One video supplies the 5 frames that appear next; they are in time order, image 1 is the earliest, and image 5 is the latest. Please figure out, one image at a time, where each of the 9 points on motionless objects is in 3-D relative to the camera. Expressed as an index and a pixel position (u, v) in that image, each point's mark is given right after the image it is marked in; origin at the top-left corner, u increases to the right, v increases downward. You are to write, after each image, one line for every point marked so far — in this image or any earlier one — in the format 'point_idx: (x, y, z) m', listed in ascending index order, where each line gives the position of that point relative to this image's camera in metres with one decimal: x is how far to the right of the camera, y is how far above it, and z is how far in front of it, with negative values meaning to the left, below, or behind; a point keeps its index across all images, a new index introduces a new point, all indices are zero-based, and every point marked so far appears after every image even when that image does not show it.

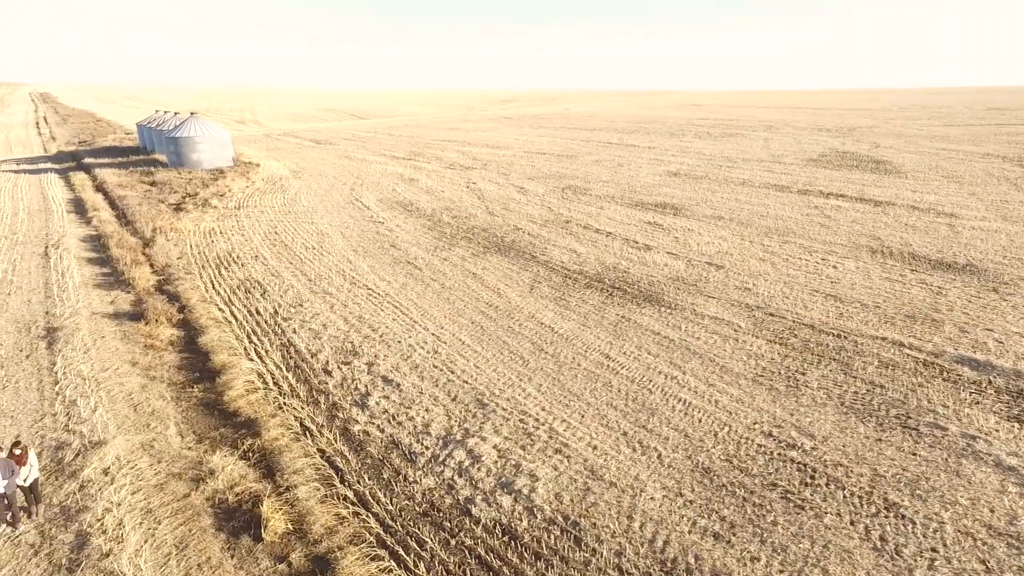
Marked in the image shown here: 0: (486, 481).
0: (-0.3, -2.1, +6.8) m
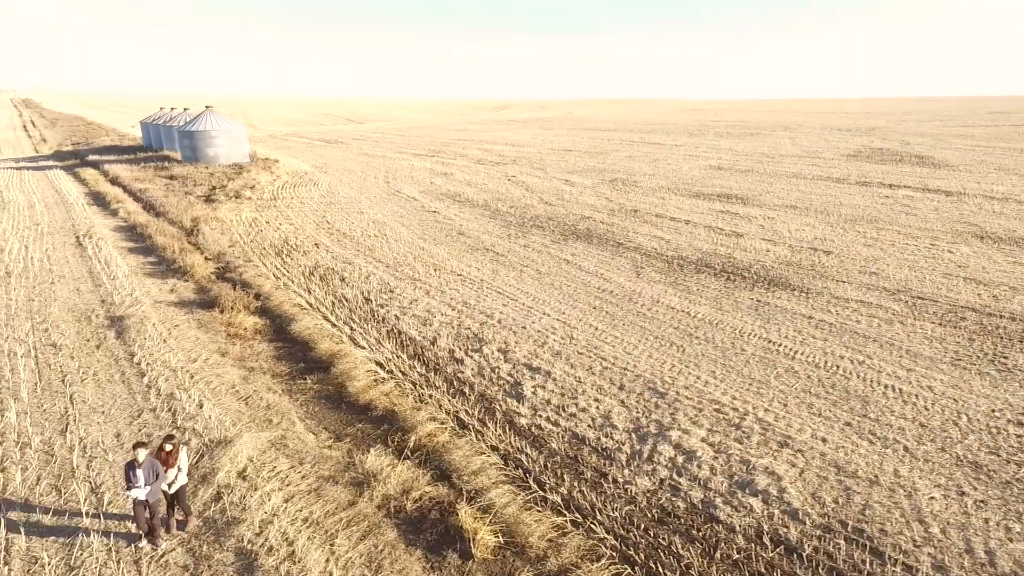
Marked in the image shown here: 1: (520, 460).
0: (+1.9, -1.8, +5.6) m
1: (+0.1, -1.7, +6.1) m
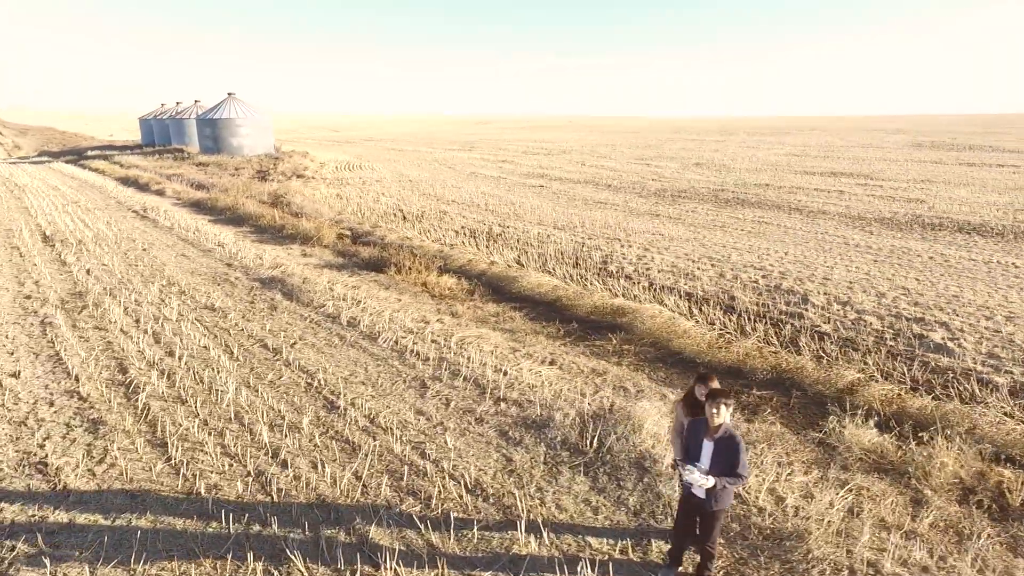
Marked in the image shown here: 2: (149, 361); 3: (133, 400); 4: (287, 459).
0: (+5.5, -0.9, +3.6) m
1: (+3.7, -0.9, +4.0) m
2: (-3.0, -0.6, +5.1) m
3: (-2.7, -0.8, +4.4) m
4: (-1.3, -1.0, +3.6) m
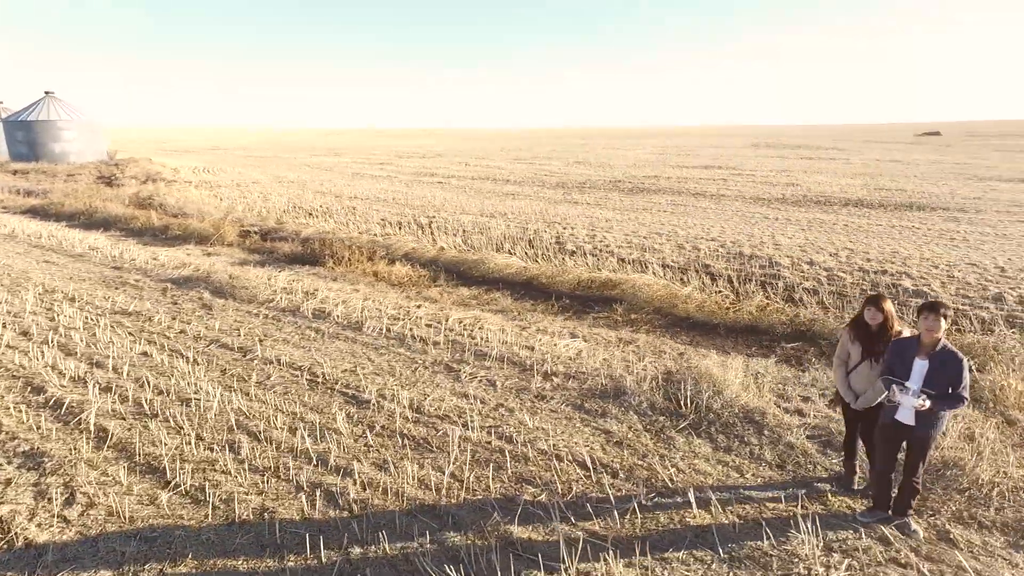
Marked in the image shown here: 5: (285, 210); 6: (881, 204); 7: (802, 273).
0: (+5.8, -0.3, +4.4) m
1: (+4.0, -0.4, +4.3) m
2: (-2.8, -0.5, +3.9) m
3: (-2.3, -0.7, +3.3) m
4: (-0.8, -0.8, +2.8) m
5: (-4.0, +1.3, +10.7) m
6: (+6.6, +1.5, +11.0) m
7: (+2.9, +0.2, +6.2) m
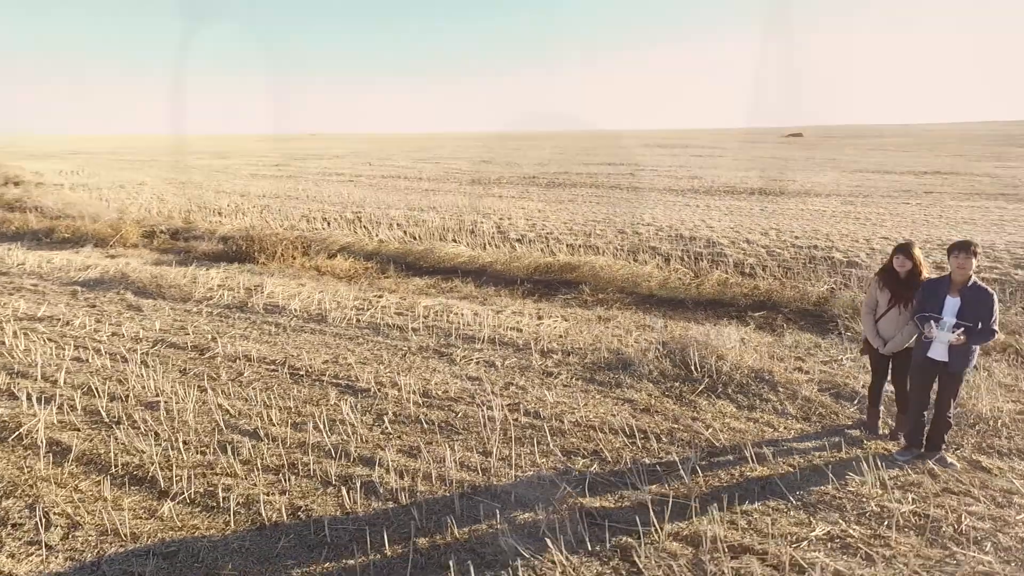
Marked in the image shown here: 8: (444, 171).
0: (+5.6, +0.1, +5.2) m
1: (+3.8, -0.1, +4.8) m
2: (-2.7, -0.5, +3.2) m
3: (-2.2, -0.7, +2.7) m
4: (-0.6, -0.7, +2.5) m
5: (-5.2, +1.2, +9.8) m
6: (+5.2, +1.9, +11.9) m
7: (+2.4, +0.4, +6.5) m
8: (-2.0, +3.3, +17.7) m
